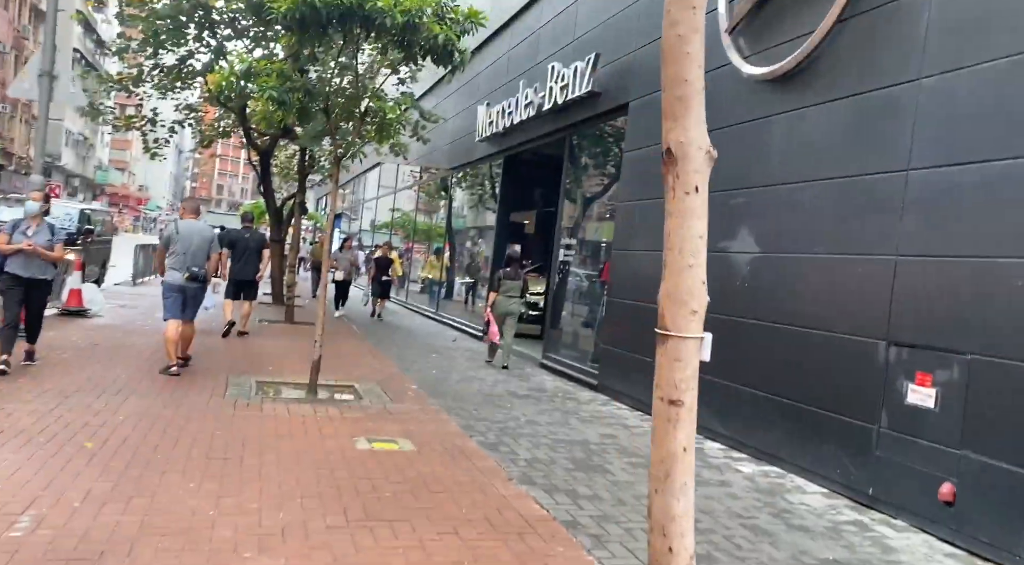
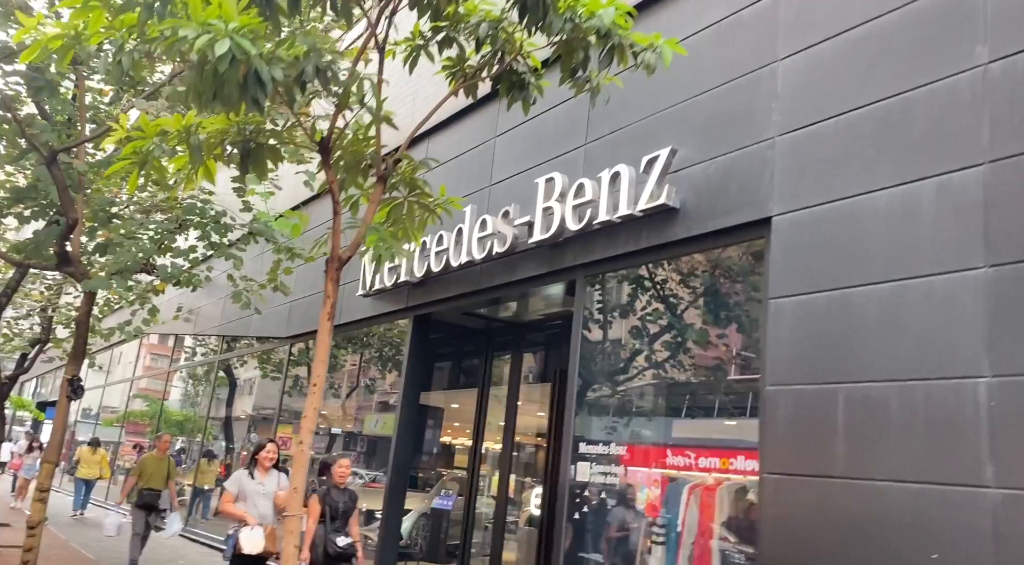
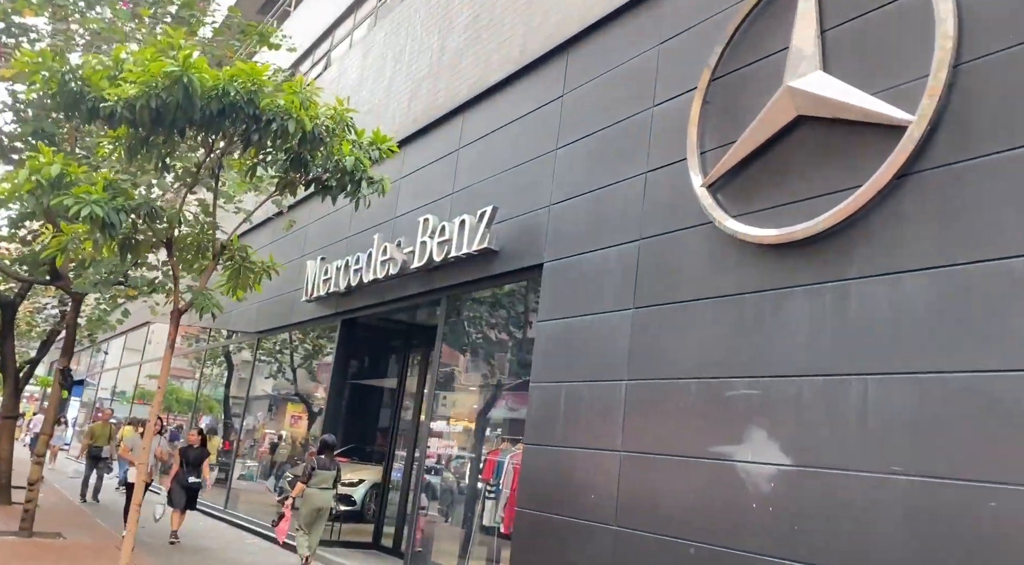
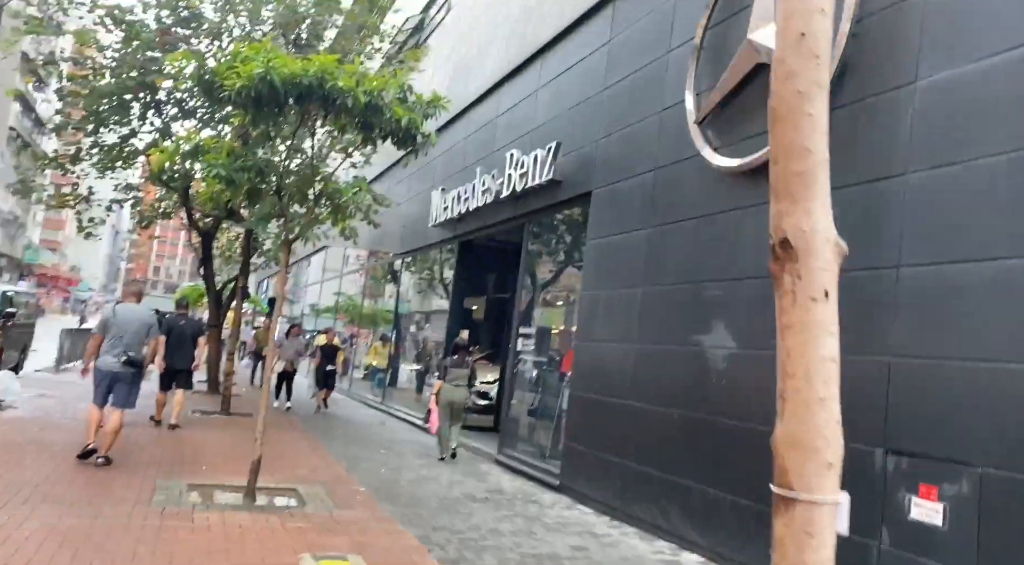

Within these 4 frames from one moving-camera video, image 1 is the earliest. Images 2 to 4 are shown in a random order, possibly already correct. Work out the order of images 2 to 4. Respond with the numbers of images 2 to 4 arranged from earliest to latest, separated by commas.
4, 3, 2
